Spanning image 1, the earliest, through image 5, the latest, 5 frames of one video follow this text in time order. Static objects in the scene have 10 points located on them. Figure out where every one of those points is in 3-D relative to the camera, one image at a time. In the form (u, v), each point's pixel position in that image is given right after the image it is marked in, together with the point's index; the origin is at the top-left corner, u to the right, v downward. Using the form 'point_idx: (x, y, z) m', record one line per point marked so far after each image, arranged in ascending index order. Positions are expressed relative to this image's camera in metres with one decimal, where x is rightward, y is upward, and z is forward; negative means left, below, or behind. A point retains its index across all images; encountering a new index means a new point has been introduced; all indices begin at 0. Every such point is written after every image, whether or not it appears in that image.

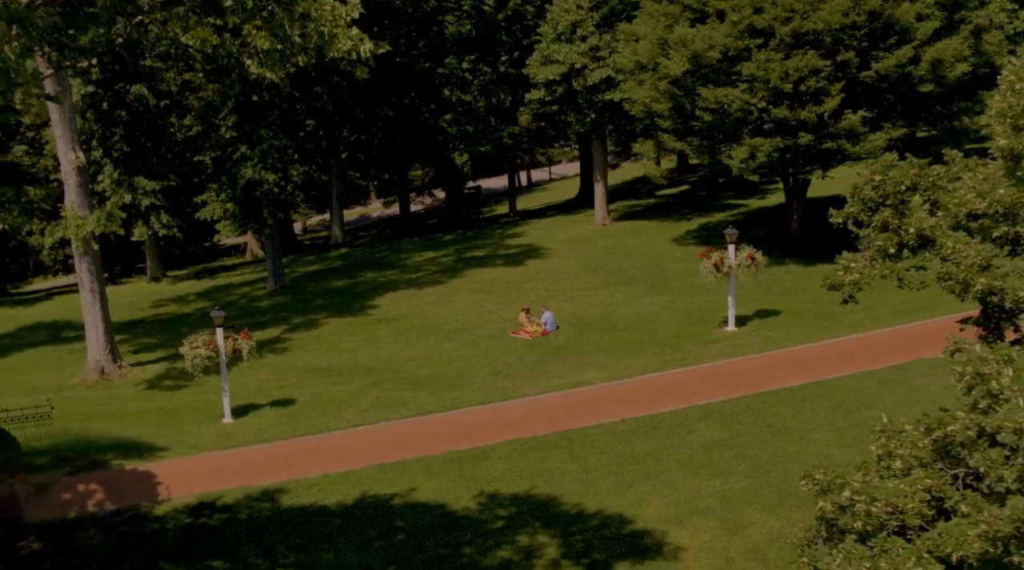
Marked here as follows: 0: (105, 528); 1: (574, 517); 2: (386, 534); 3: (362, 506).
0: (-6.2, -3.7, +18.8) m
1: (+0.9, -3.4, +18.4) m
2: (-1.8, -3.6, +18.1) m
3: (-2.3, -3.4, +19.1) m
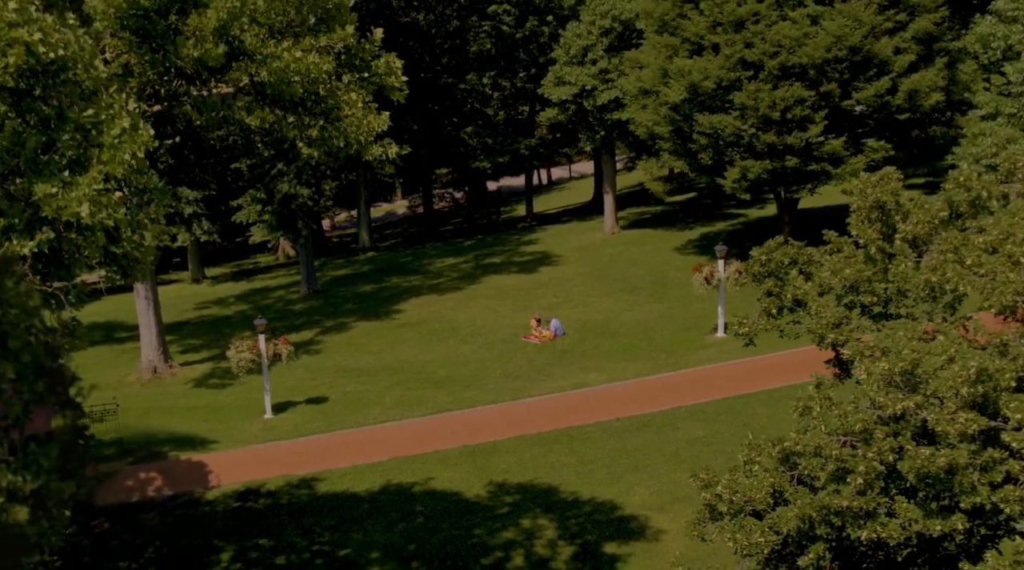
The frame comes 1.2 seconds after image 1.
0: (-6.1, -3.9, +21.8) m
1: (+1.0, -3.7, +21.3) m
2: (-1.8, -3.9, +21.1) m
3: (-2.2, -3.7, +22.0) m
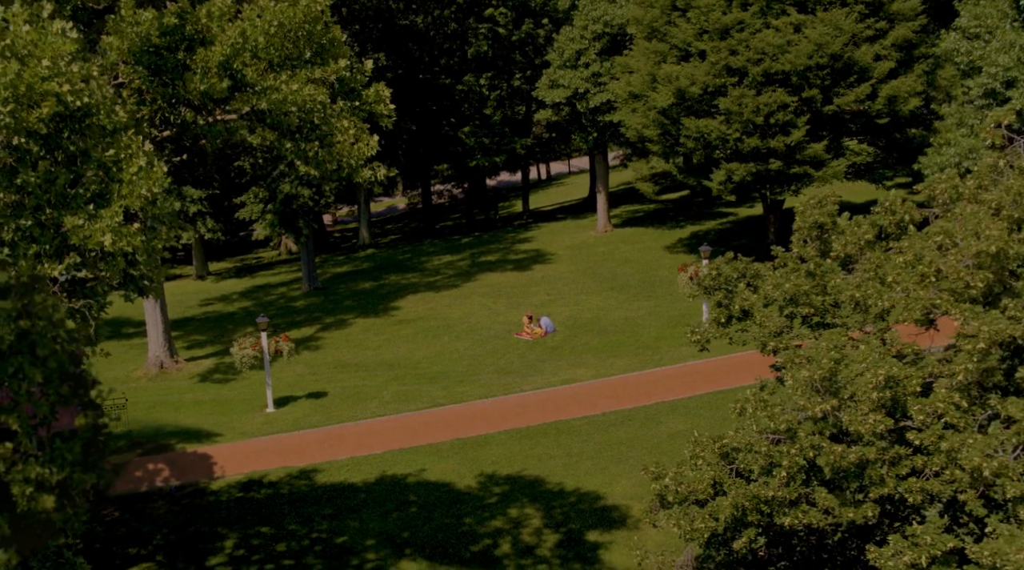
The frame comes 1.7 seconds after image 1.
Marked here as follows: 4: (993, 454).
0: (-6.3, -4.0, +23.0) m
1: (+0.8, -3.8, +22.5) m
2: (-2.0, -4.0, +22.3) m
3: (-2.4, -3.7, +23.2) m
4: (+3.5, -1.3, +9.4) m
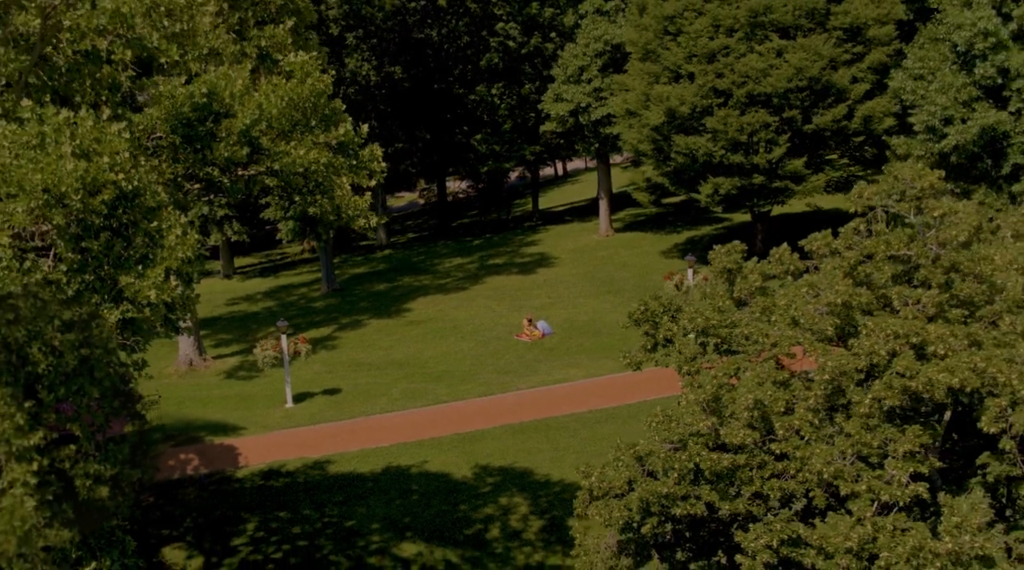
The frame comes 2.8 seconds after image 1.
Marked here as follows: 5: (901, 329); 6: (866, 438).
0: (-6.5, -4.2, +25.8) m
1: (+0.6, -4.0, +25.2) m
2: (-2.2, -4.2, +25.0) m
3: (-2.6, -3.9, +26.0) m
4: (+3.1, -1.7, +12.0) m
5: (+3.7, -0.4, +12.1) m
6: (+3.3, -1.5, +11.9) m
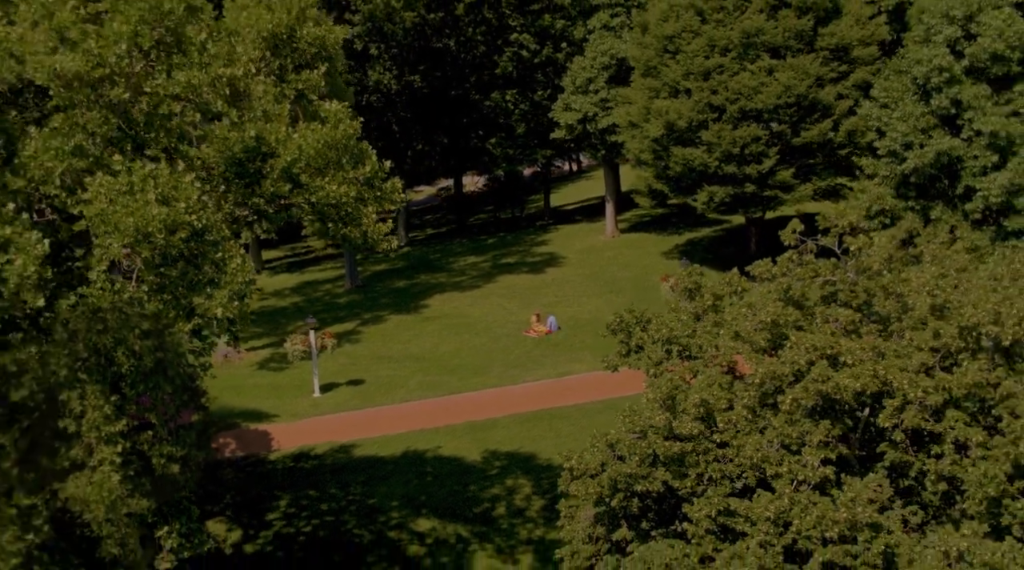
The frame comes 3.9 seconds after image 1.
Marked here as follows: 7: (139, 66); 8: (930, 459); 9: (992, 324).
0: (-6.4, -4.2, +28.8) m
1: (+0.7, -4.1, +28.1) m
2: (-2.1, -4.3, +27.9) m
3: (-2.5, -4.0, +28.9) m
4: (+3.0, -2.0, +14.8) m
5: (+3.7, -0.7, +14.9) m
6: (+3.3, -1.7, +14.8) m
7: (-5.1, +3.0, +17.0) m
8: (+5.0, -2.1, +14.8) m
9: (+5.6, -0.5, +14.5) m
